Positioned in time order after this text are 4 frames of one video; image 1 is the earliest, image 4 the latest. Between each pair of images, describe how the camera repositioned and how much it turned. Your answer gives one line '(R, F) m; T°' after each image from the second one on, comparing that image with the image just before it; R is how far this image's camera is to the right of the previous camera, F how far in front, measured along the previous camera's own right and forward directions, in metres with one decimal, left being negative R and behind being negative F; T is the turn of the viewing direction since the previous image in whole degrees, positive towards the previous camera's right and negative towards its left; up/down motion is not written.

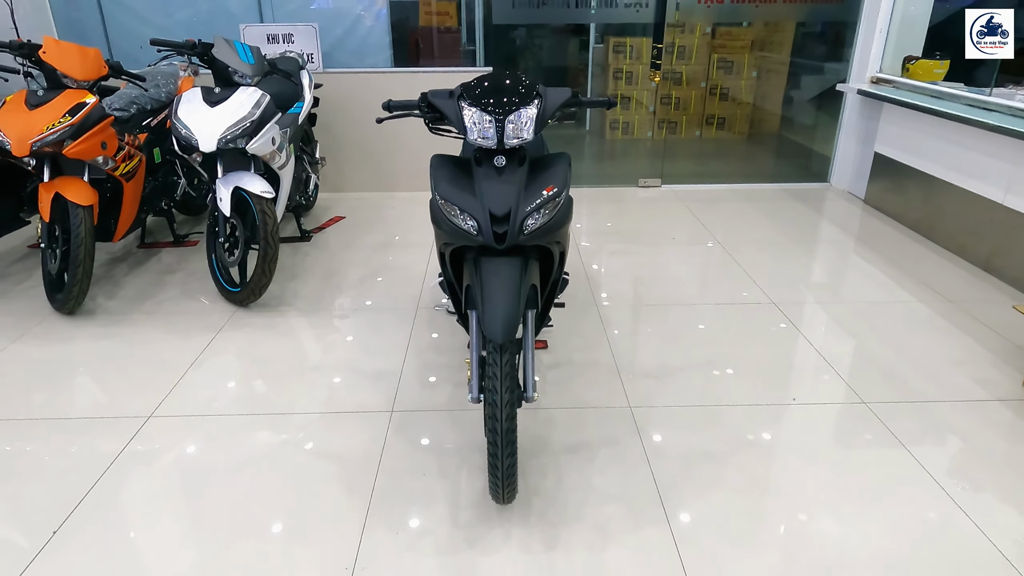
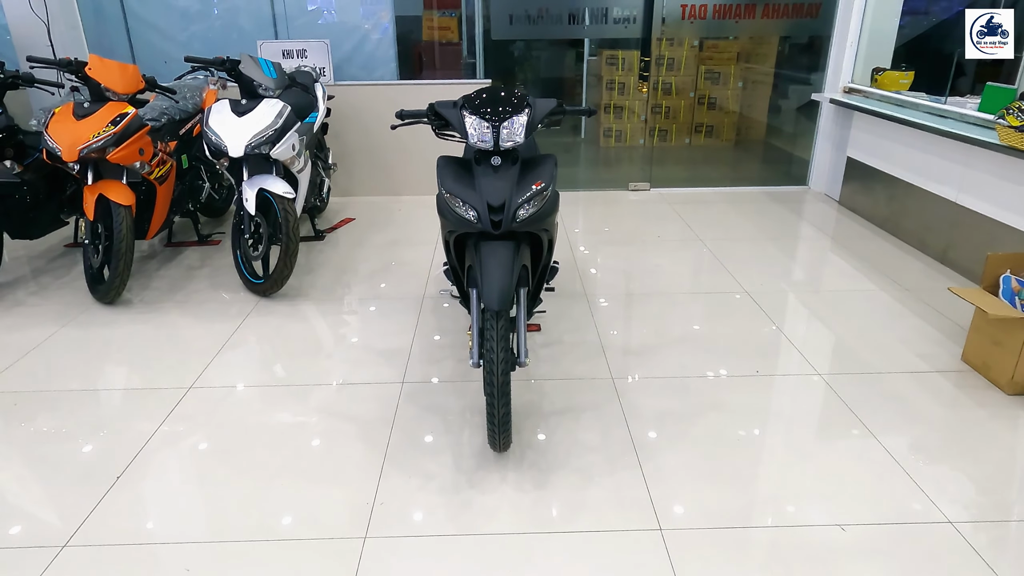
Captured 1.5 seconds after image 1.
(0.0, -0.3) m; 0°
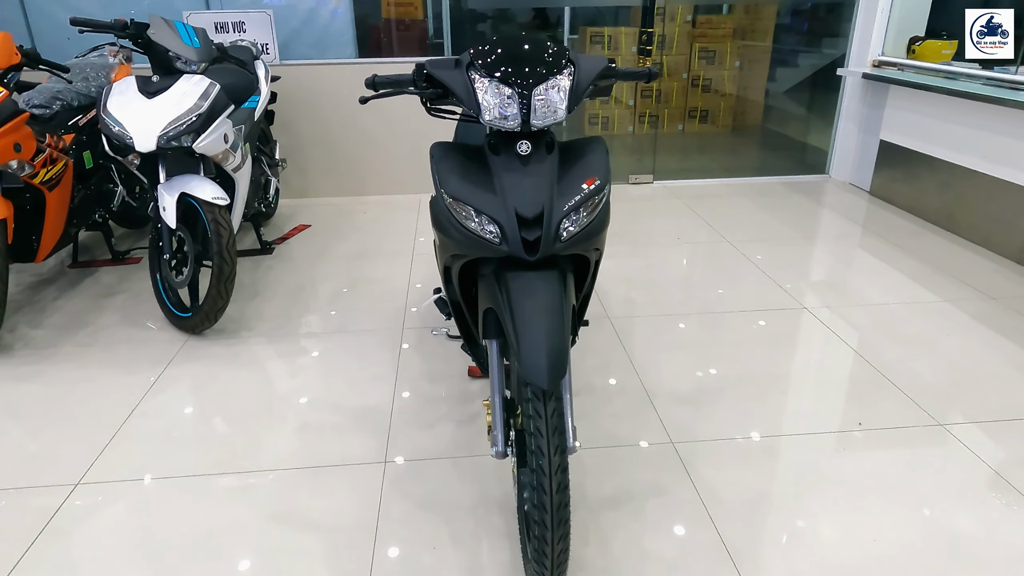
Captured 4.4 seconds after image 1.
(-0.1, +0.6) m; +3°
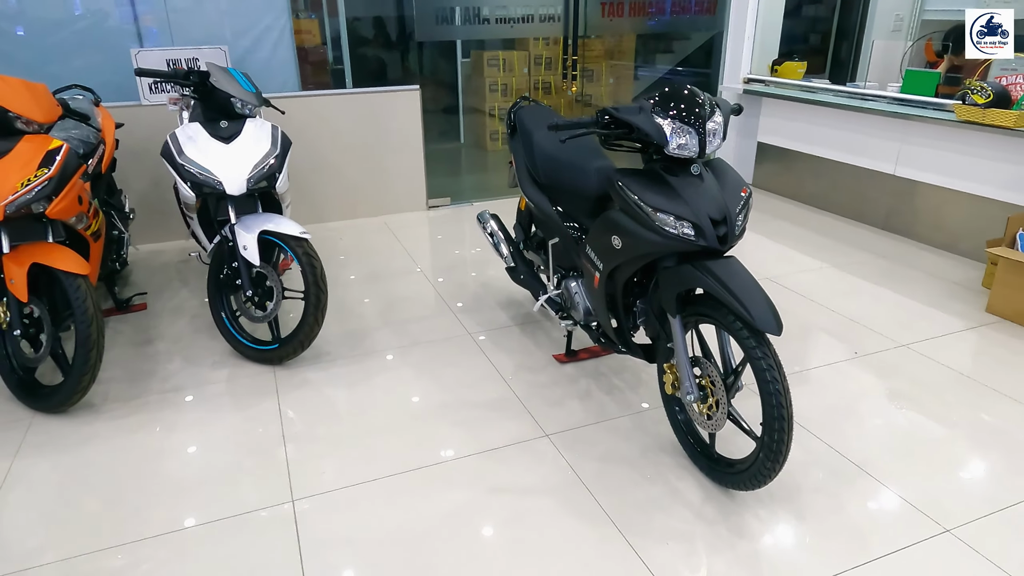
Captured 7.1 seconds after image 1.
(-0.9, -0.2) m; +15°
